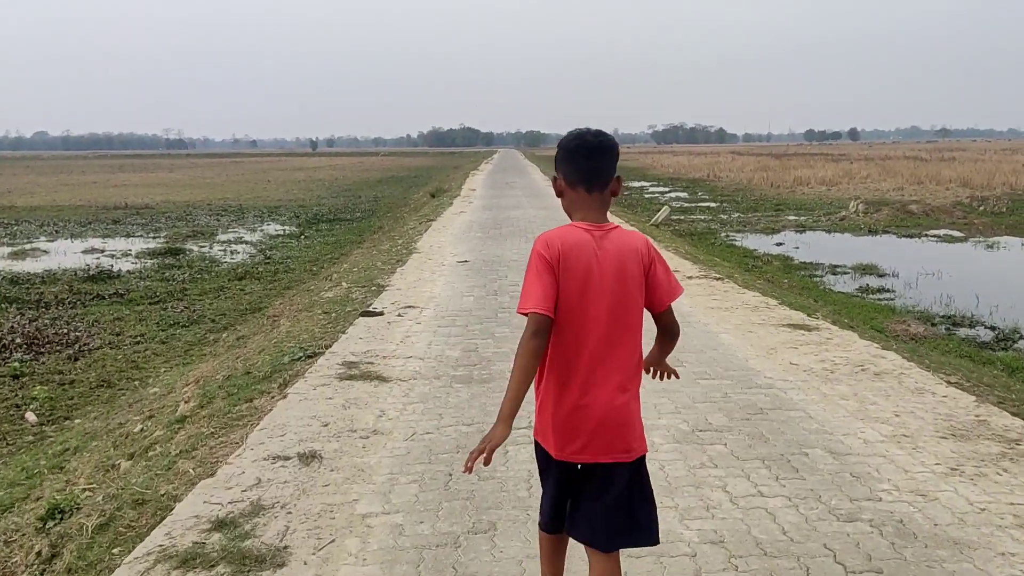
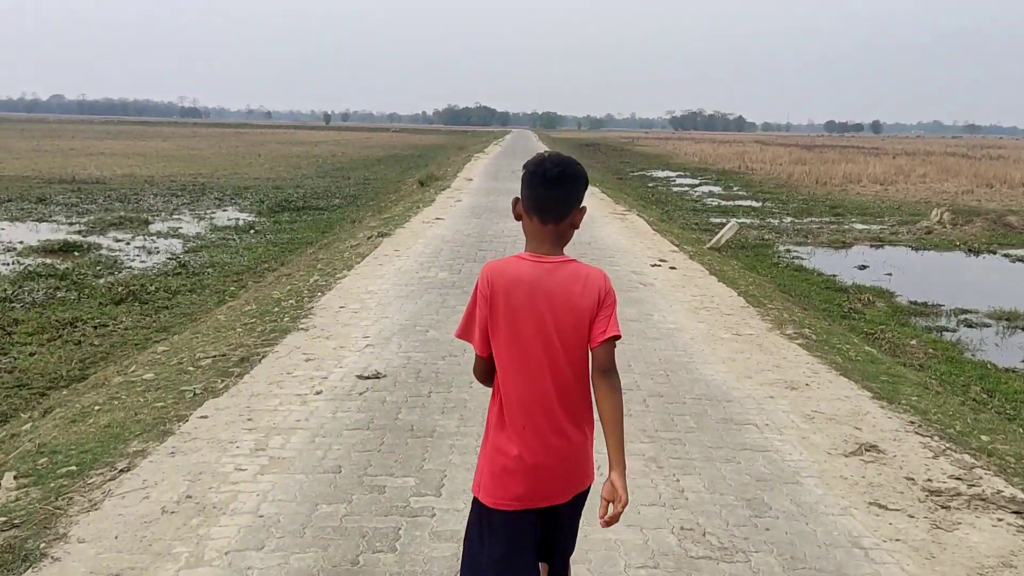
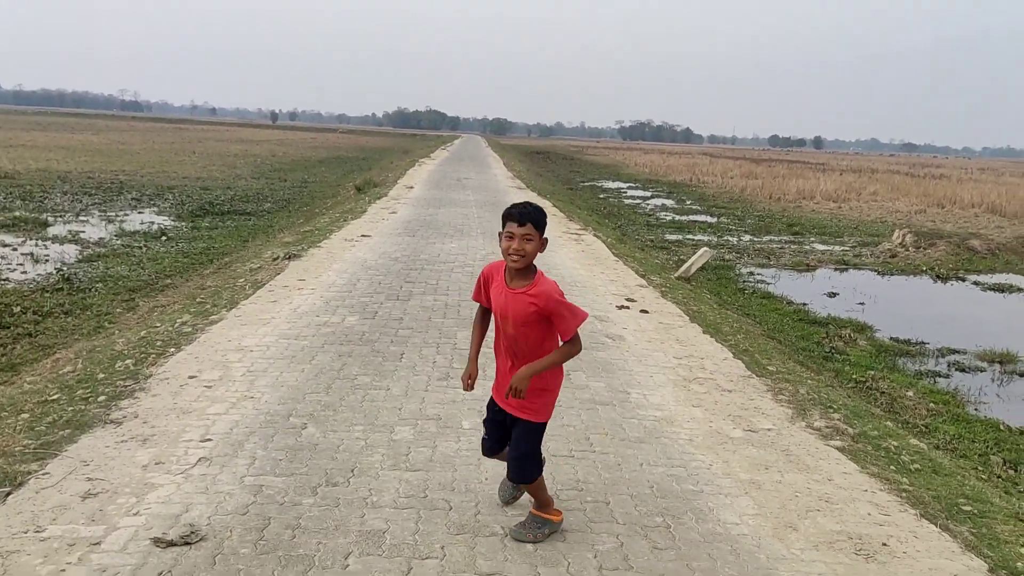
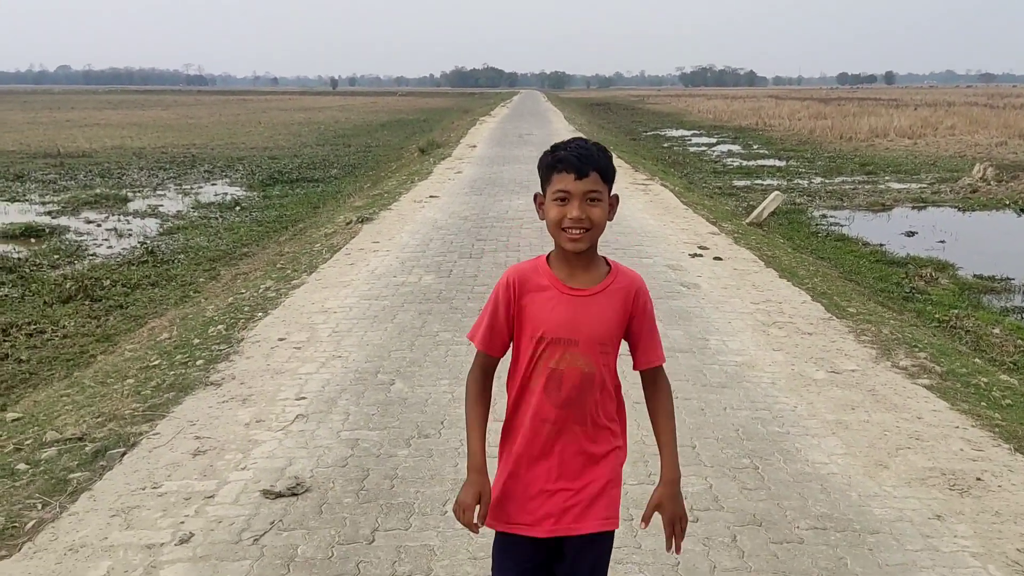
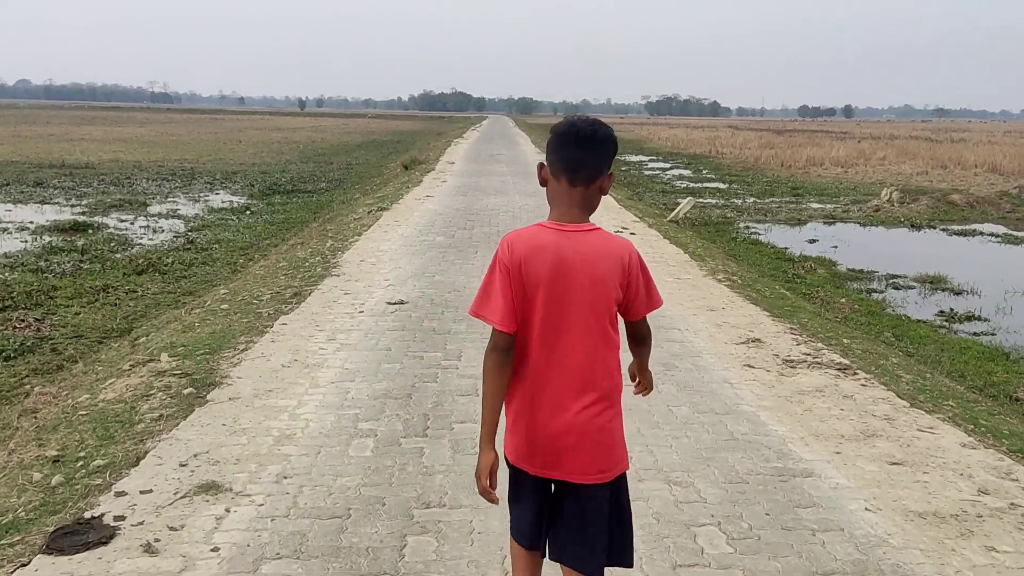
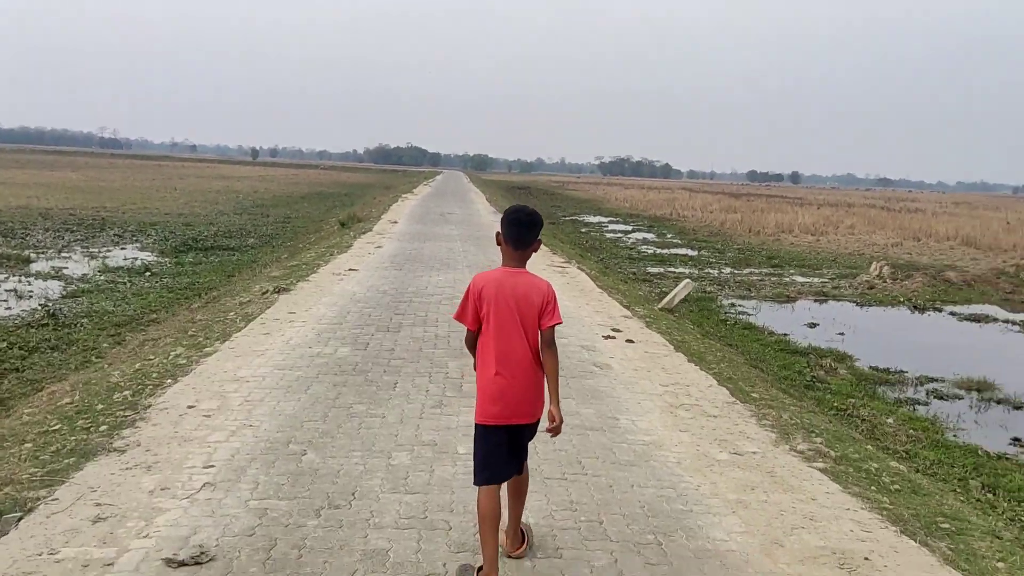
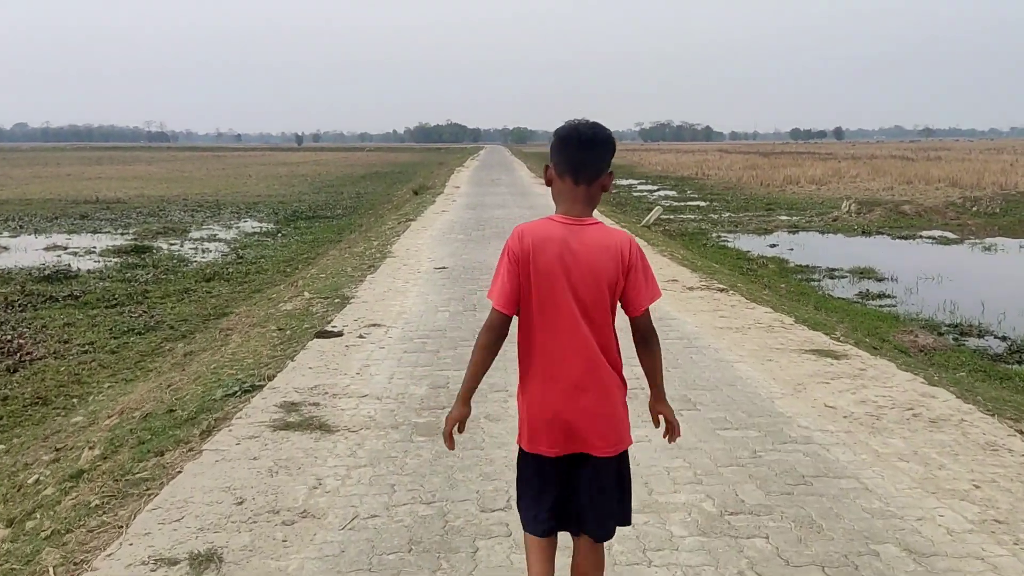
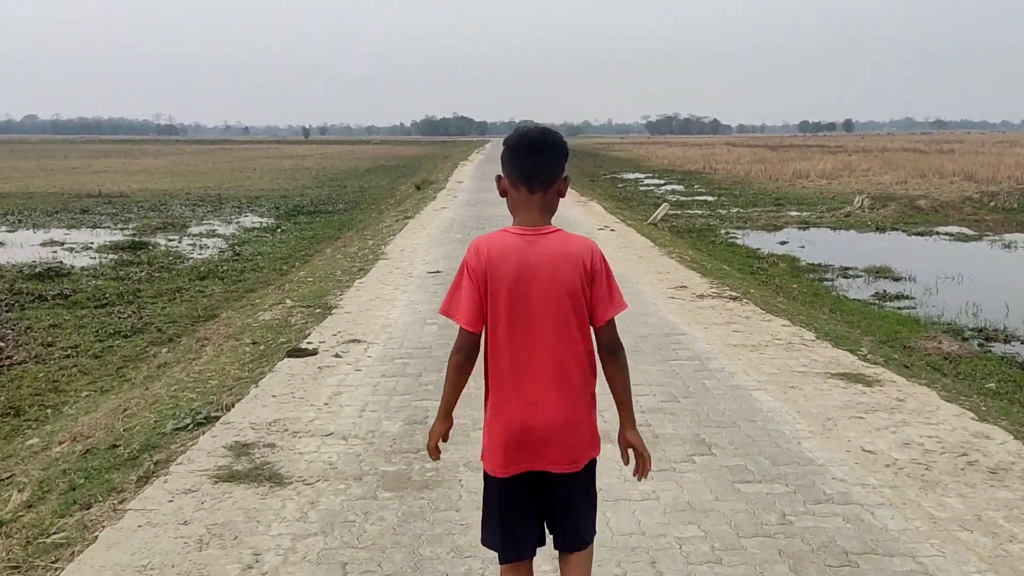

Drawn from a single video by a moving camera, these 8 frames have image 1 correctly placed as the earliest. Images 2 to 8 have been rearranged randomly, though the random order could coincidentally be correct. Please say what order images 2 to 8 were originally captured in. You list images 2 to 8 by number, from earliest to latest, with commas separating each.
7, 8, 5, 2, 6, 3, 4
